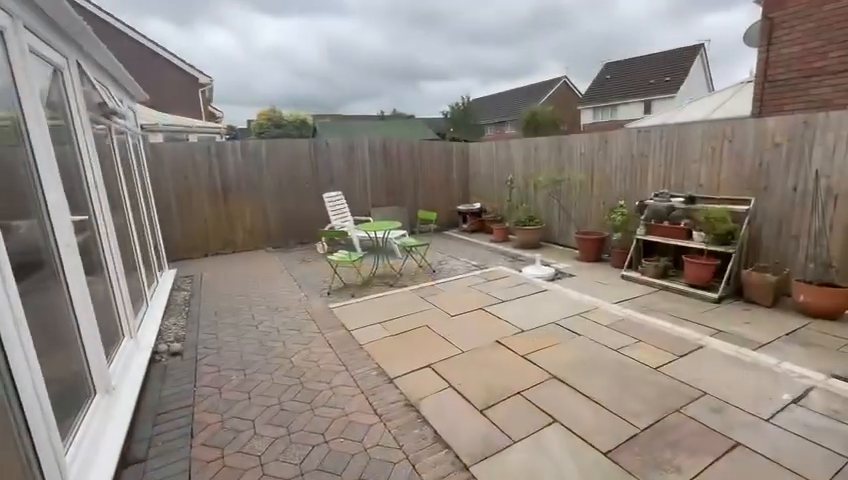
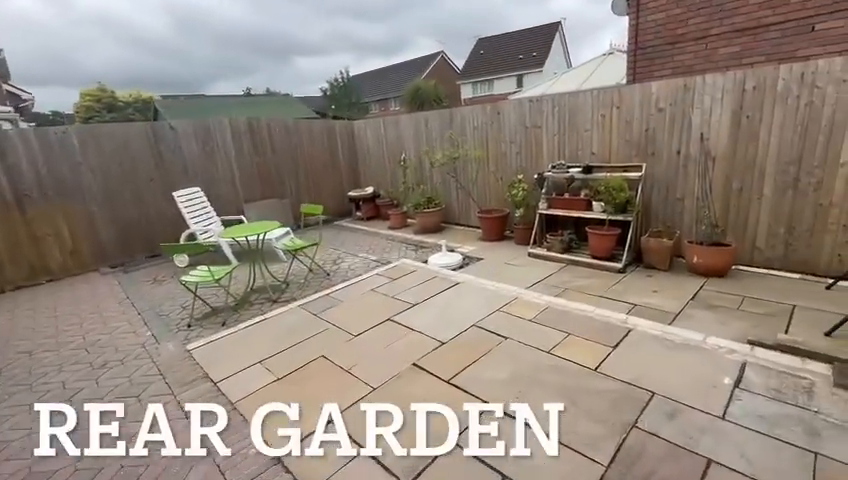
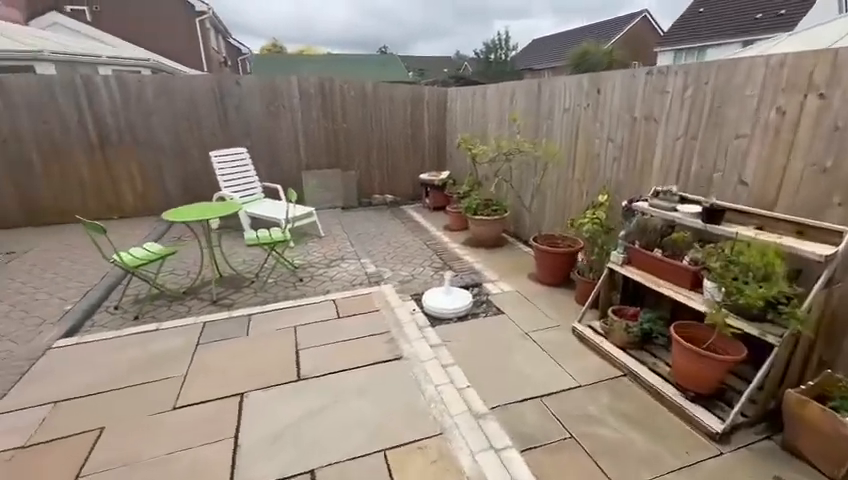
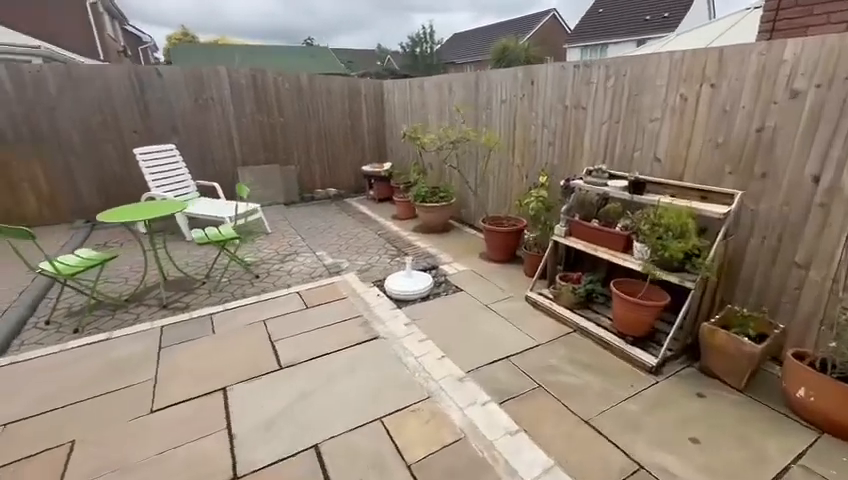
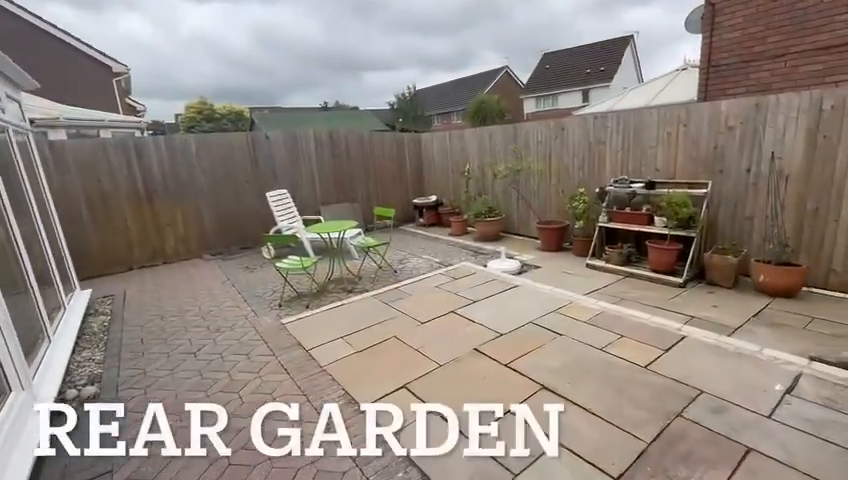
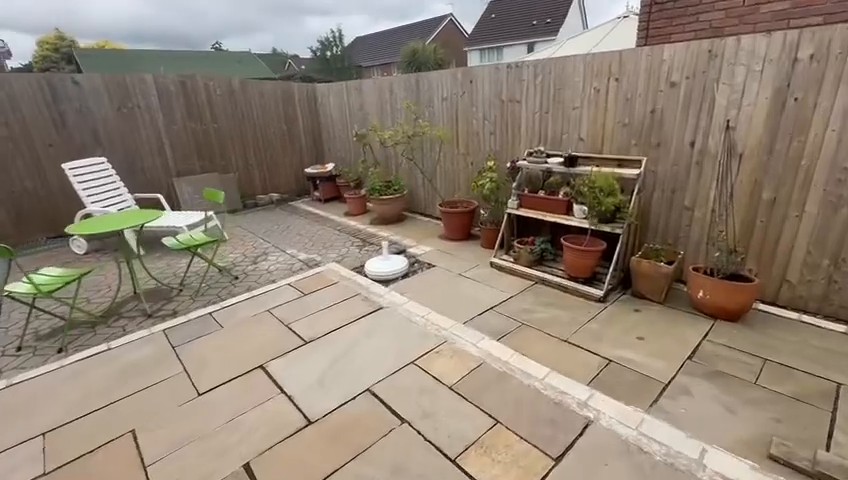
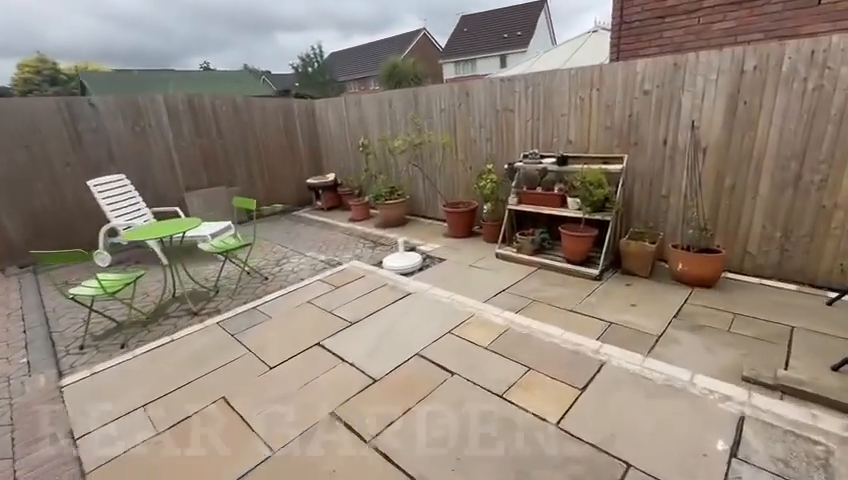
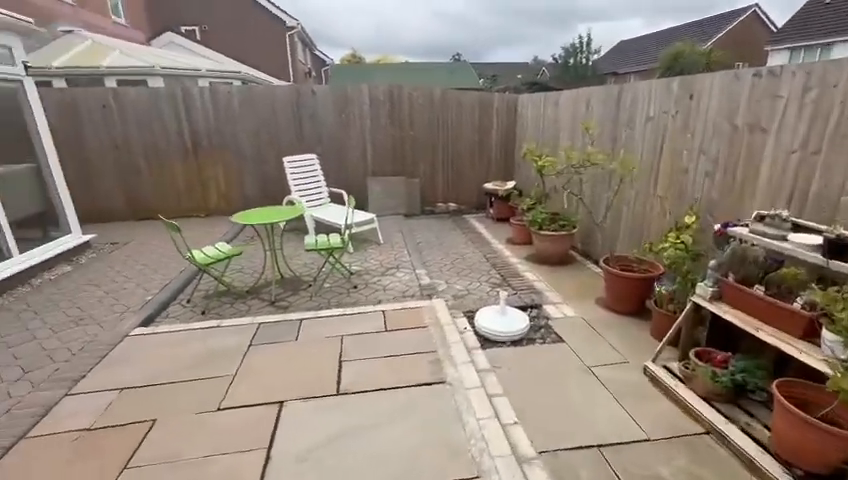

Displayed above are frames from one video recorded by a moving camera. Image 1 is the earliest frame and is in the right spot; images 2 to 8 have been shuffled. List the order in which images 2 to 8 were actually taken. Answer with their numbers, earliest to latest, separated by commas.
5, 2, 7, 6, 4, 3, 8
